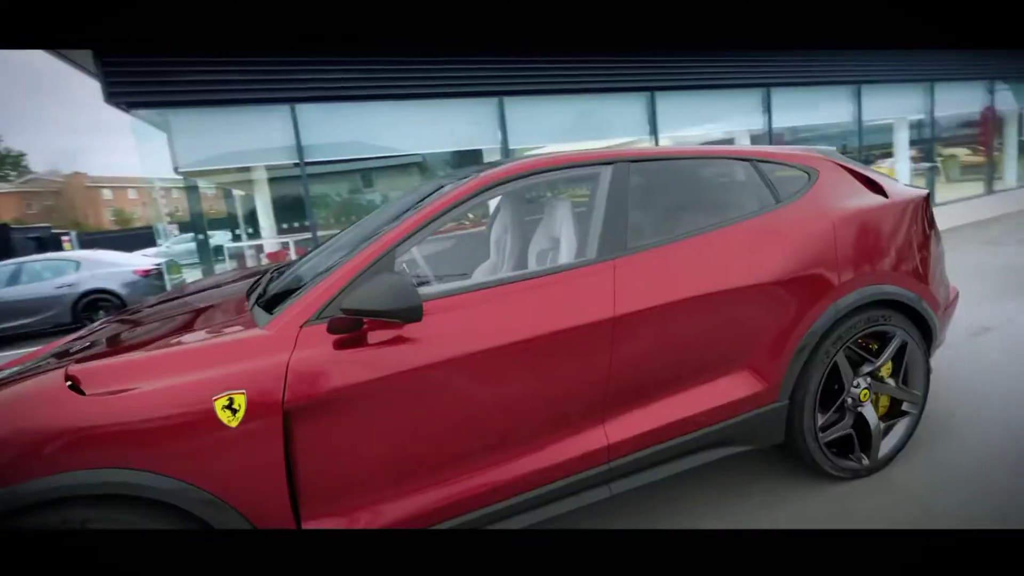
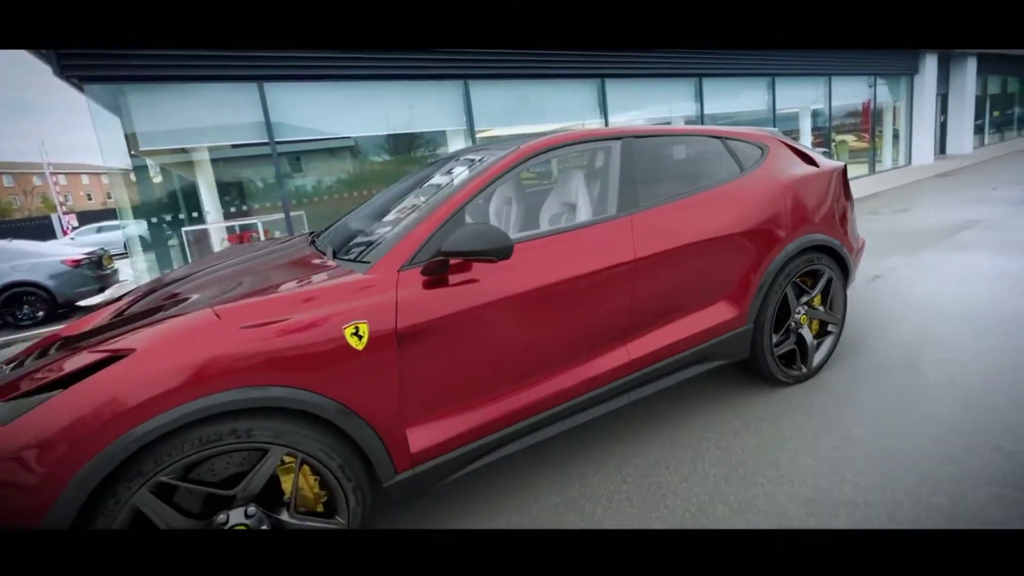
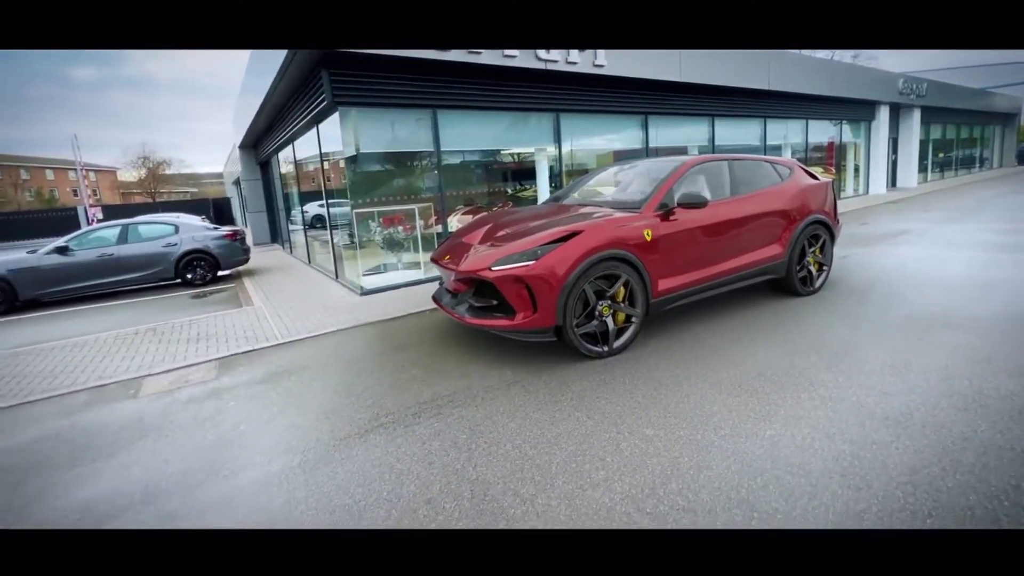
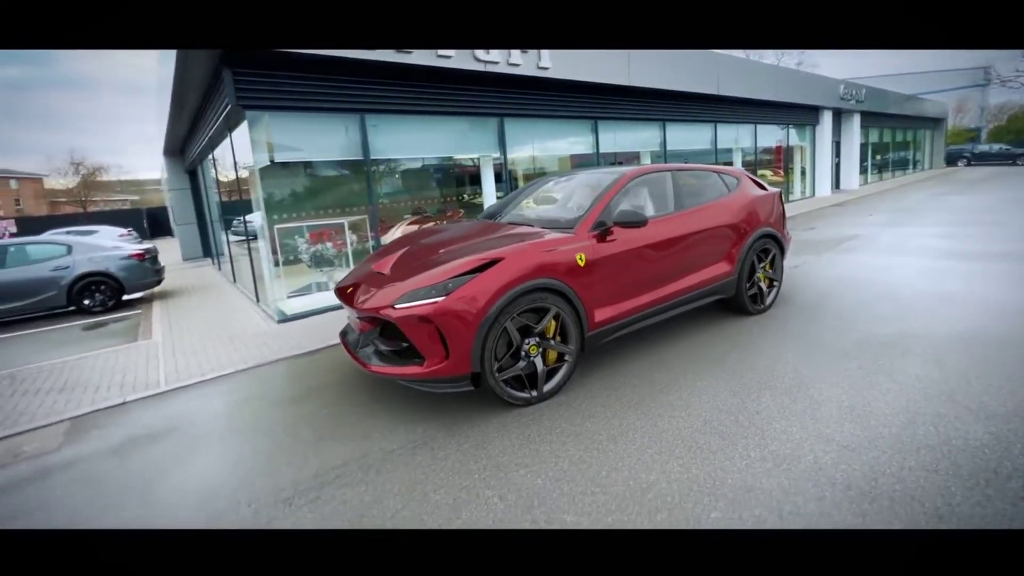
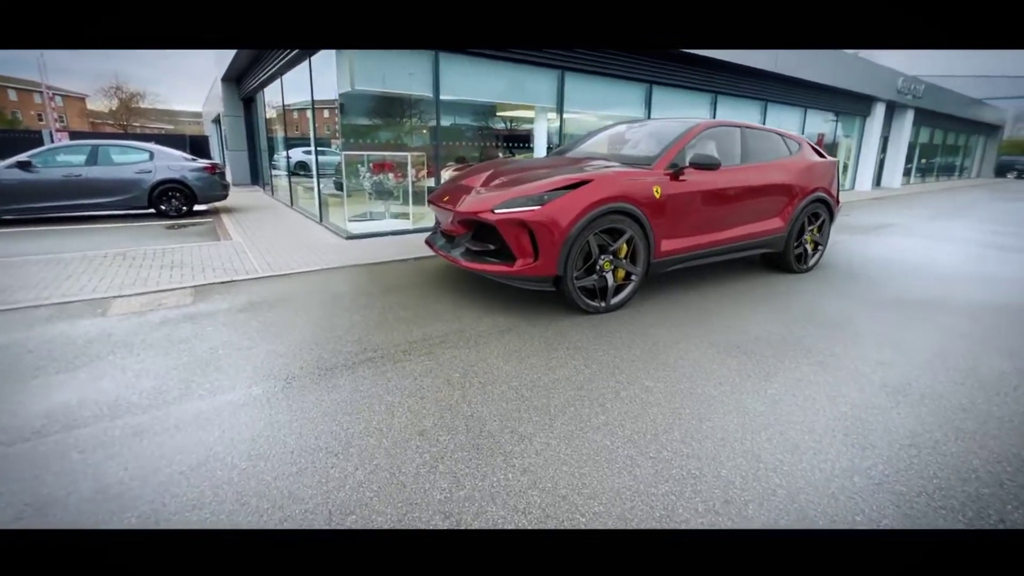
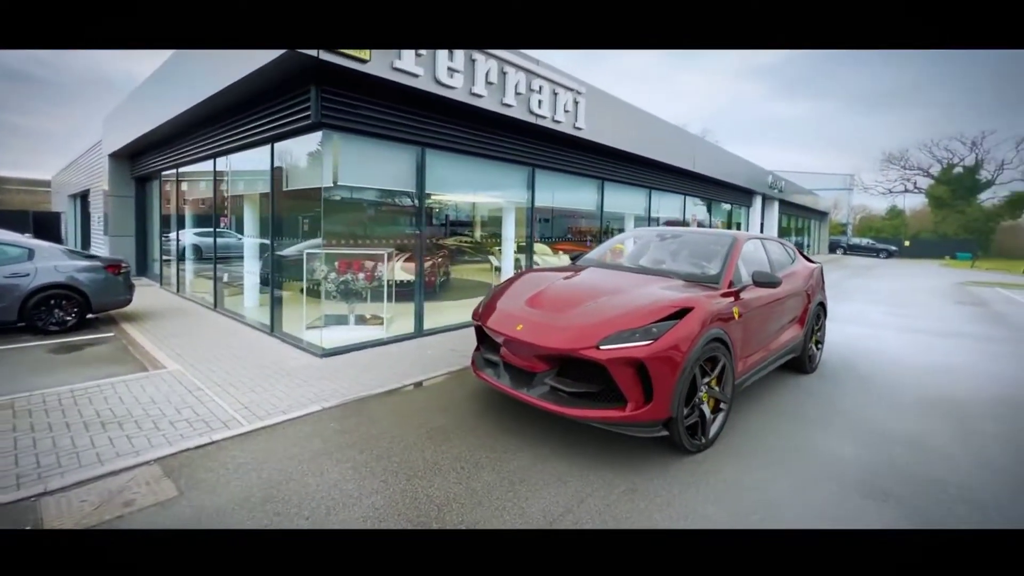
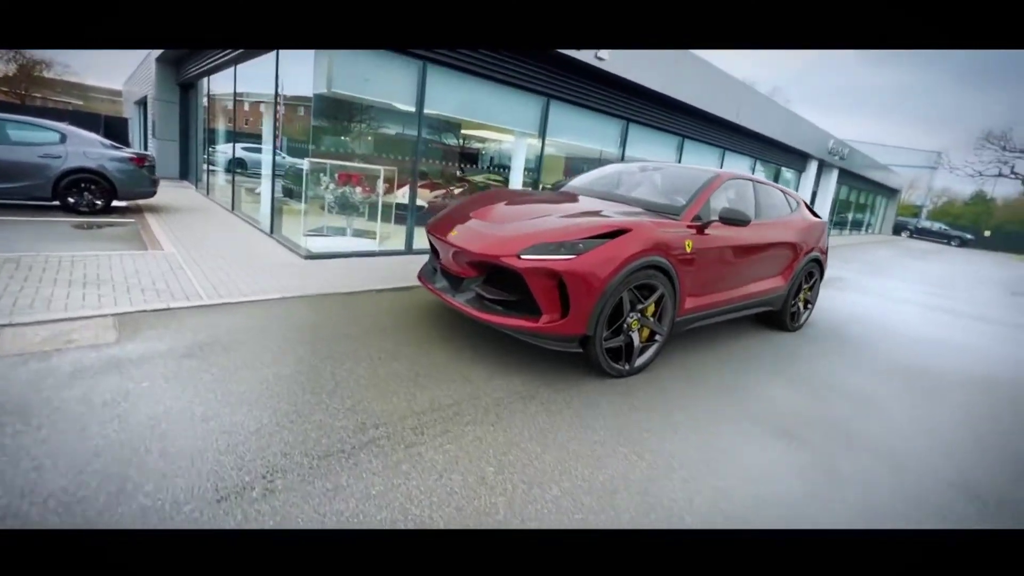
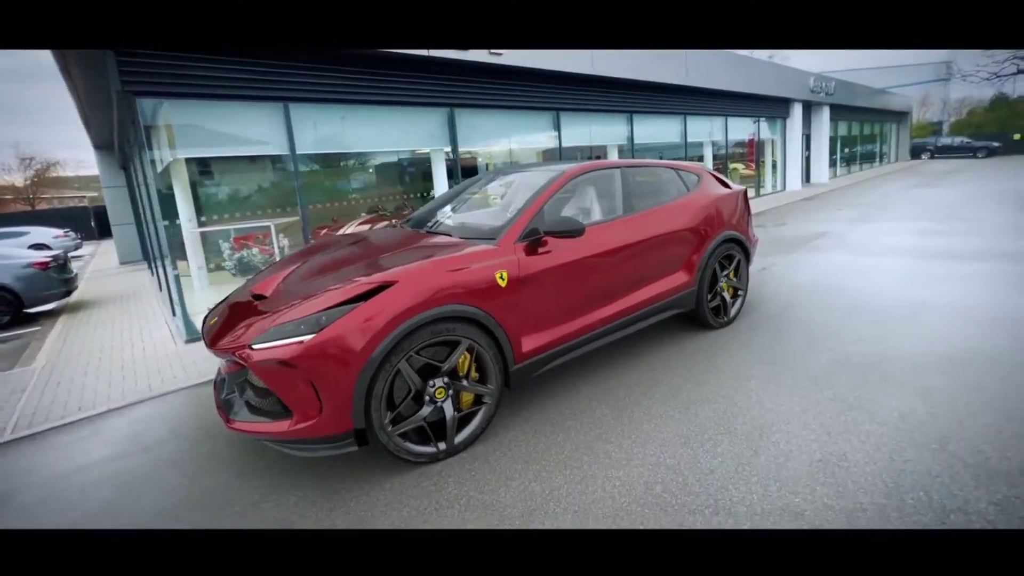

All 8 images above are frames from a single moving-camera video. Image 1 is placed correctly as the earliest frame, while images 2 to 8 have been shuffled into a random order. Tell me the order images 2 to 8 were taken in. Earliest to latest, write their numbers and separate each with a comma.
2, 8, 4, 3, 5, 7, 6
